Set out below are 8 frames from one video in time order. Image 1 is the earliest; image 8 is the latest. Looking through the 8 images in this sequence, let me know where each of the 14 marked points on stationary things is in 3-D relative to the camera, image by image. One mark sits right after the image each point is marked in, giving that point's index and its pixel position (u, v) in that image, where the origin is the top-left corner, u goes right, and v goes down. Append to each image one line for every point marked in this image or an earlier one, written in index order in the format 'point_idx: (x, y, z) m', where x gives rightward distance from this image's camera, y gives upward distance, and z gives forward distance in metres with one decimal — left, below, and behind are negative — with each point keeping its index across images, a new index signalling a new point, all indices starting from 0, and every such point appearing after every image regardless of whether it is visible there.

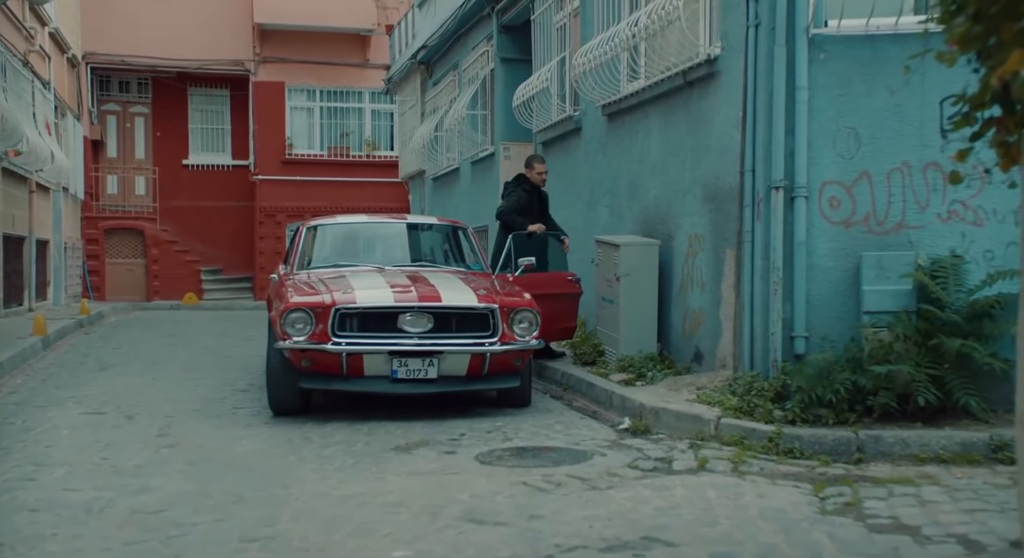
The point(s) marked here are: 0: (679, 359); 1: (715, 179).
0: (+1.4, -0.7, +8.5) m
1: (+1.6, +0.8, +7.8) m
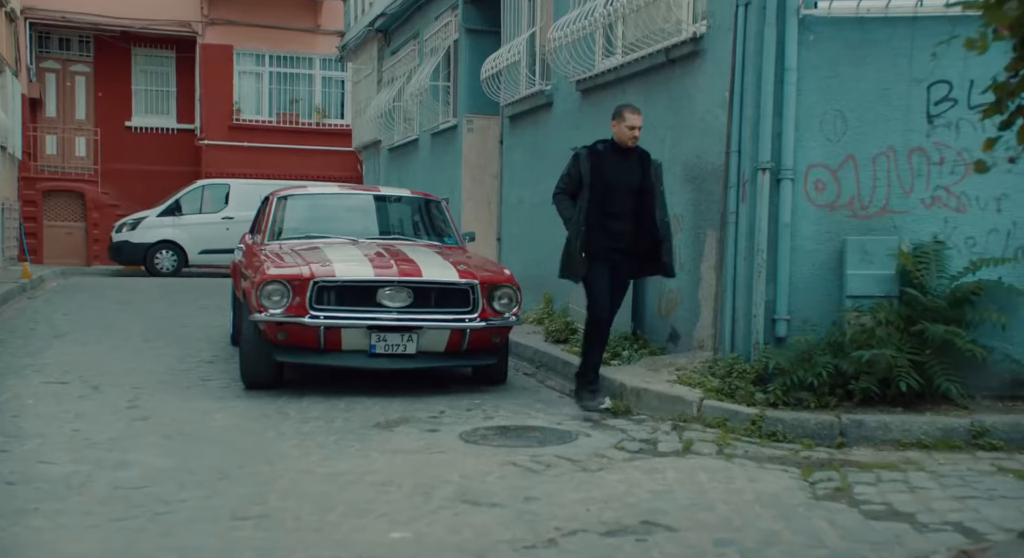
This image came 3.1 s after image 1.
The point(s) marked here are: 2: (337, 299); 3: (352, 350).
0: (+1.2, -0.5, +8.4) m
1: (+1.5, +1.0, +7.8) m
2: (-1.3, -0.2, +7.2) m
3: (-1.2, -0.5, +7.3) m
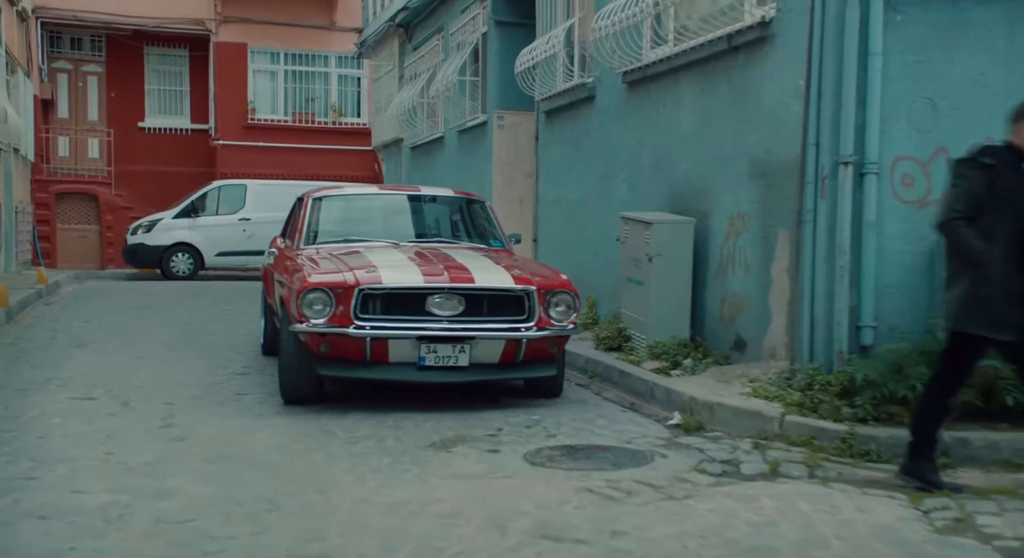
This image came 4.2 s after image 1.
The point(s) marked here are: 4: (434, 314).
0: (+1.6, -0.5, +7.9) m
1: (+1.9, +0.9, +7.2) m
2: (-0.9, -0.2, +6.7) m
3: (-0.8, -0.6, +6.8) m
4: (-0.5, -0.2, +6.7) m
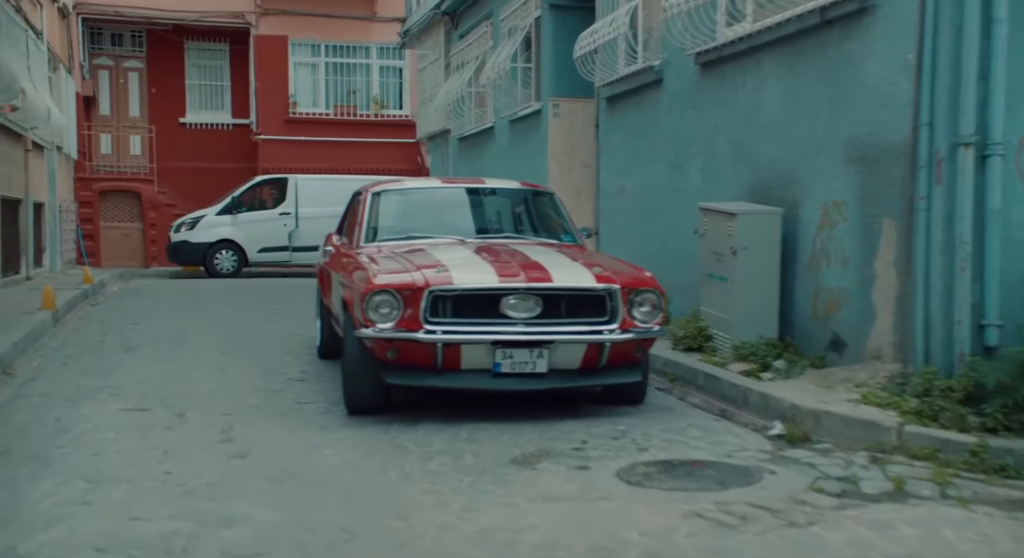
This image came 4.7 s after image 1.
0: (+2.2, -0.5, +7.3) m
1: (+2.4, +1.0, +6.6) m
2: (-0.4, -0.2, +6.2) m
3: (-0.3, -0.6, +6.2) m
4: (0.0, -0.2, +6.2) m
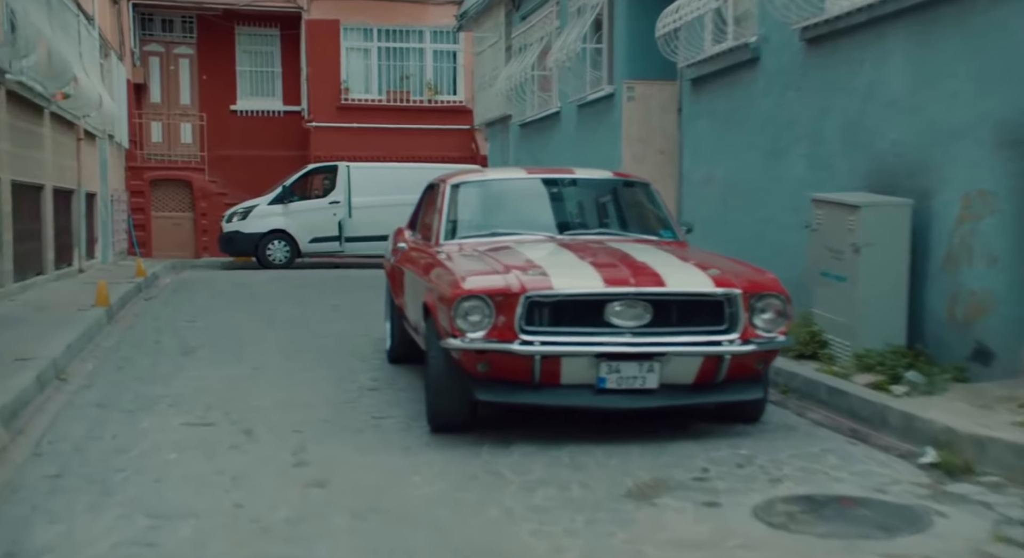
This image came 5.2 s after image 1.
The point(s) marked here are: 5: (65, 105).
0: (+2.8, -0.5, +6.5) m
1: (+3.0, +1.0, +5.7) m
2: (+0.2, -0.2, +5.5) m
3: (+0.3, -0.6, +5.5) m
4: (+0.6, -0.3, +5.5) m
5: (-6.8, +2.6, +14.9) m
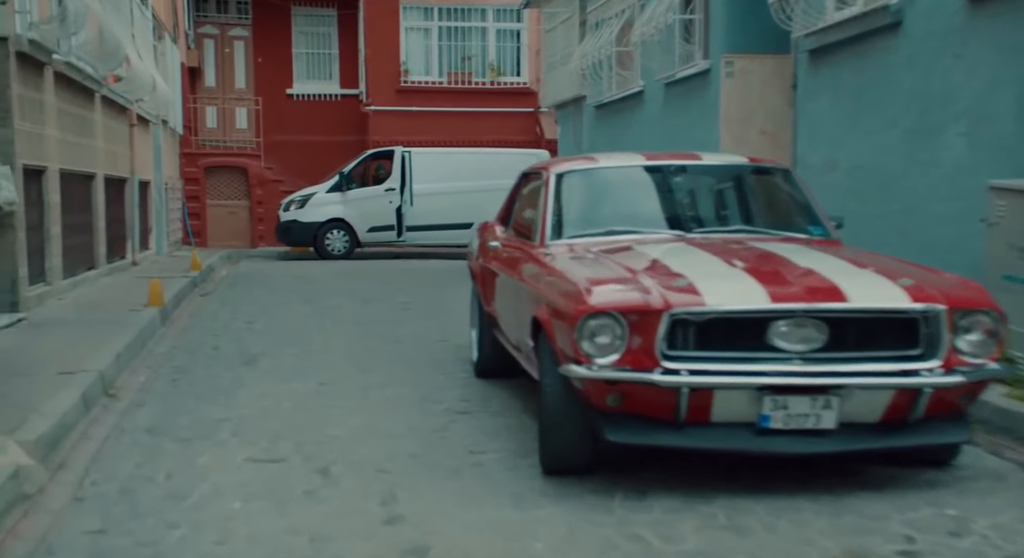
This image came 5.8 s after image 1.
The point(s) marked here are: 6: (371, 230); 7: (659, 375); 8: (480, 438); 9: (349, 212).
0: (+3.5, -0.5, +5.2) m
1: (+3.6, +0.9, +4.5) m
2: (+0.9, -0.3, +4.4) m
3: (+1.0, -0.6, +4.4) m
4: (+1.2, -0.3, +4.4) m
5: (-5.7, +2.7, +14.1) m
6: (-2.8, +1.0, +19.9) m
7: (+0.7, -0.4, +4.3) m
8: (-0.2, -0.9, +5.6) m
9: (-3.3, +1.4, +19.8) m
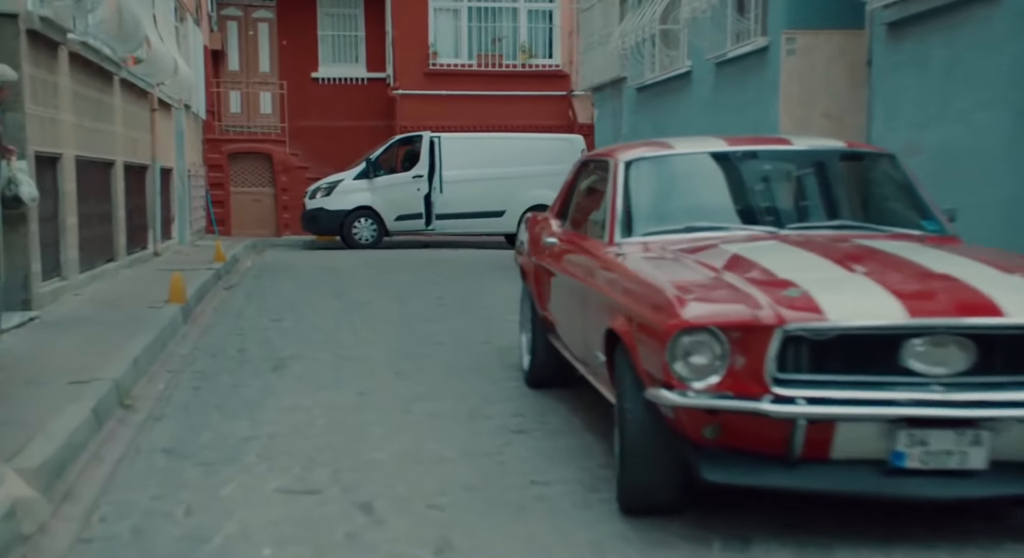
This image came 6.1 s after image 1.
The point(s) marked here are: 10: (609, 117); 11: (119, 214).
0: (+3.8, -0.6, +4.4) m
1: (+3.9, +0.9, +3.7) m
2: (+1.2, -0.3, +3.6) m
3: (+1.3, -0.7, +3.7) m
4: (+1.5, -0.4, +3.6) m
5: (-5.1, +2.8, +13.4) m
6: (-2.2, +1.2, +19.2) m
7: (+1.0, -0.5, +3.6) m
8: (+0.1, -0.9, +4.9) m
9: (-2.6, +1.6, +19.2) m
10: (+1.6, +2.8, +16.7) m
11: (-5.1, +0.8, +12.8) m
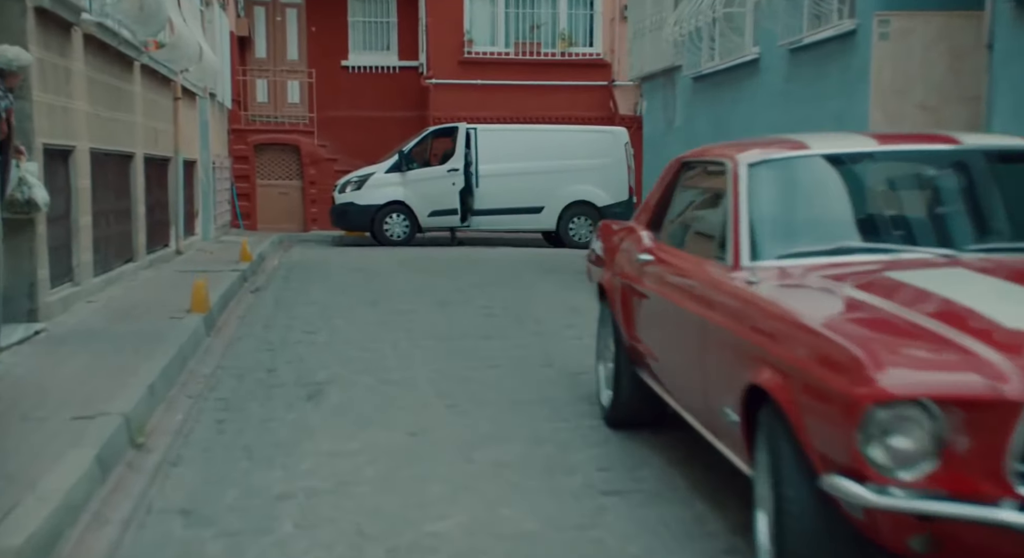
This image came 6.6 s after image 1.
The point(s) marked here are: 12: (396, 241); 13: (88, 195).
0: (+4.2, -0.7, +3.3) m
1: (+4.3, +0.7, +2.6) m
2: (+1.5, -0.5, +2.6) m
3: (+1.7, -0.8, +2.7) m
4: (+1.9, -0.5, +2.6) m
5: (-4.5, +2.8, +12.5) m
6: (-1.4, +1.2, +18.2) m
7: (+1.3, -0.6, +2.5) m
8: (+0.5, -1.0, +3.9) m
9: (-1.9, +1.6, +18.2) m
10: (+2.3, +2.7, +15.6) m
11: (-4.5, +0.8, +11.8) m
12: (-2.2, +0.7, +18.3) m
13: (-4.1, +0.8, +9.6) m
